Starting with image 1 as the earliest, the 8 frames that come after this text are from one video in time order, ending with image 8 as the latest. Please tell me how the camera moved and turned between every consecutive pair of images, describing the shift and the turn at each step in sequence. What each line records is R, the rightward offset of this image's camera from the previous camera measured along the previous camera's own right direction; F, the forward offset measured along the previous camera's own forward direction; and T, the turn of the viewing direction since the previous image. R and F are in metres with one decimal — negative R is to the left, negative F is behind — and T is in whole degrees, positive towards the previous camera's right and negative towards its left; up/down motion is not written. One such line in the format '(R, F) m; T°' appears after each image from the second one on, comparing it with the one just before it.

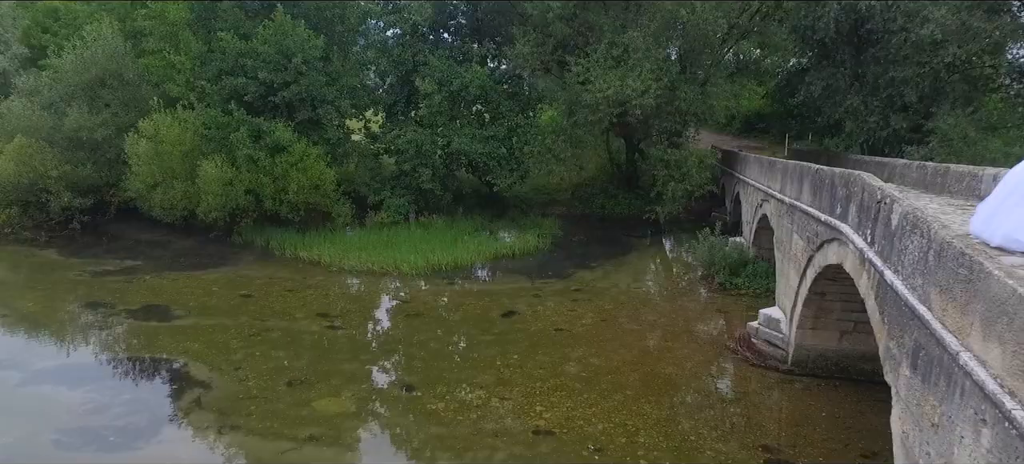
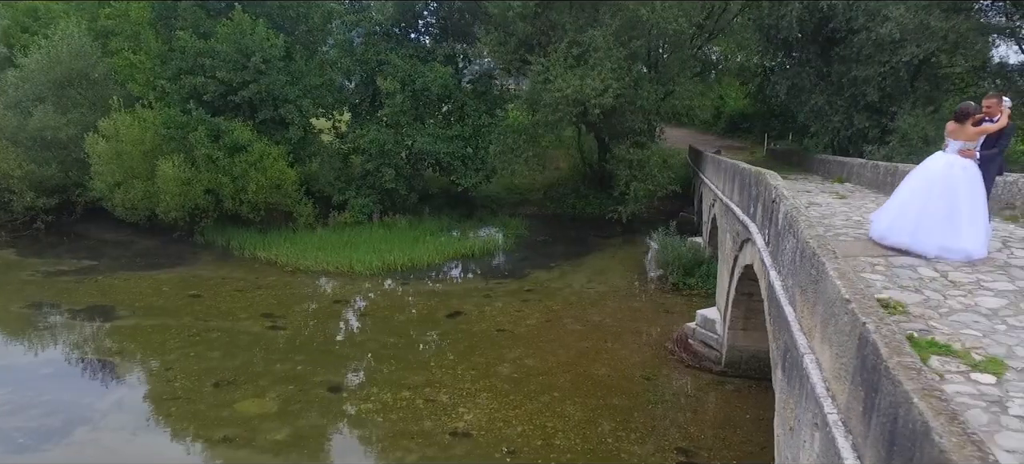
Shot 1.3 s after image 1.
(+1.1, +0.1) m; 0°
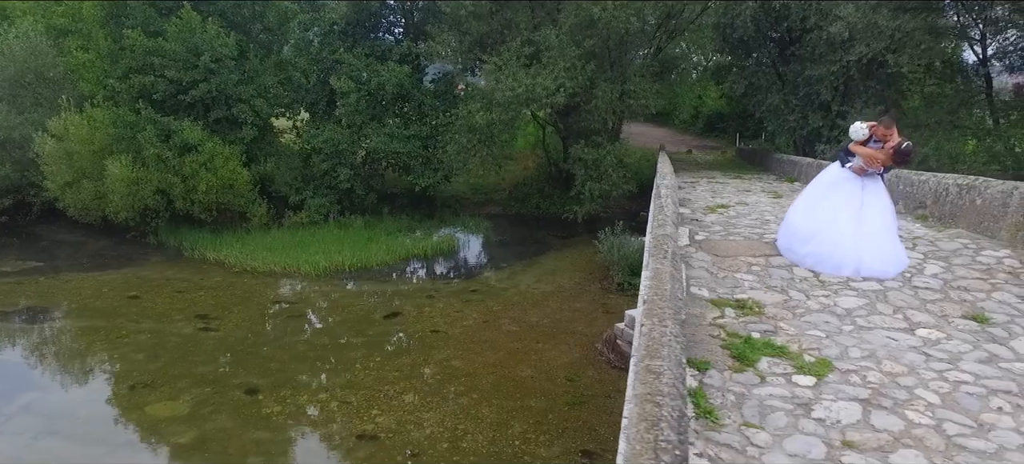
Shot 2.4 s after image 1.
(+1.1, +0.1) m; 0°
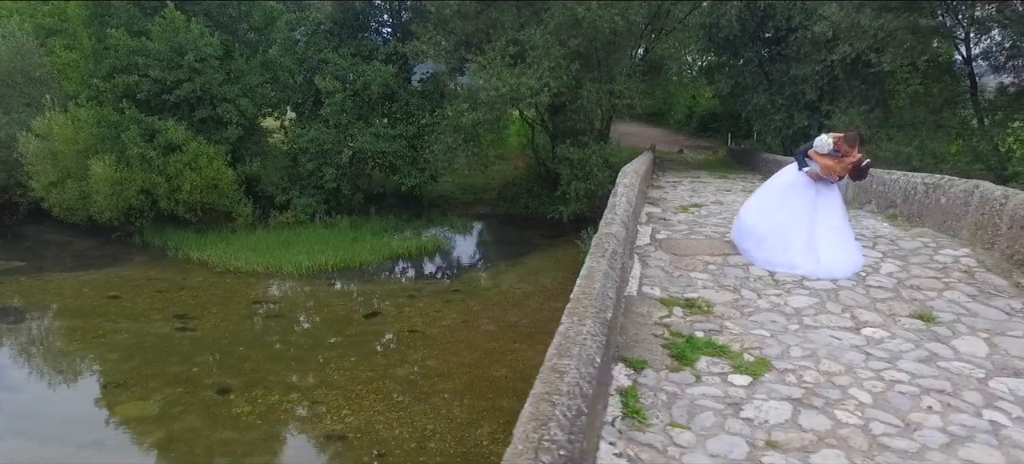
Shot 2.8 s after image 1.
(+0.4, 0.0) m; 0°
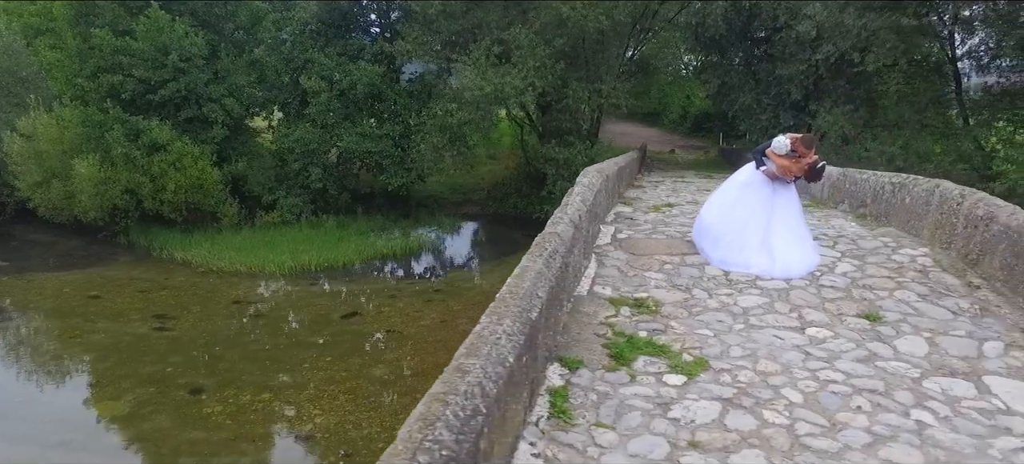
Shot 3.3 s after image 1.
(+0.4, 0.0) m; 0°
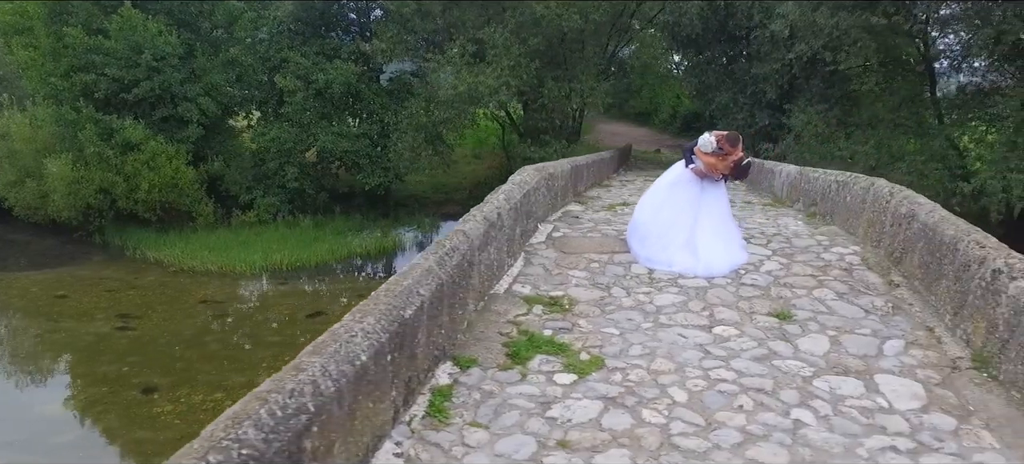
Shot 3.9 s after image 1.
(+0.7, 0.0) m; 0°
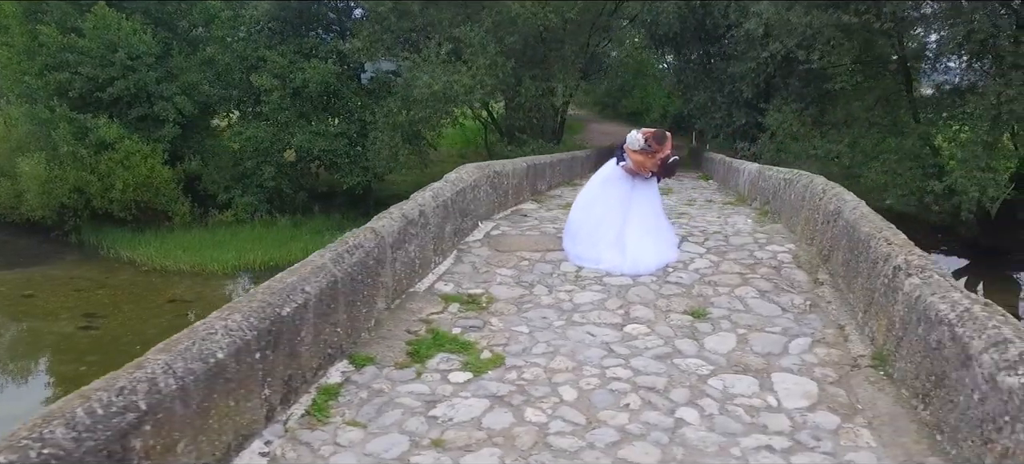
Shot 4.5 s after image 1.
(+0.6, 0.0) m; 0°
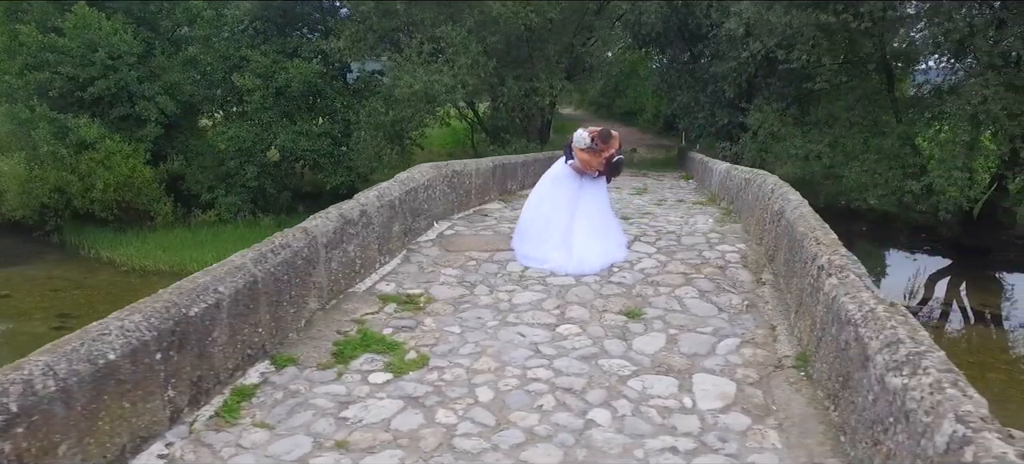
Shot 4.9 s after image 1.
(+0.5, 0.0) m; 0°
